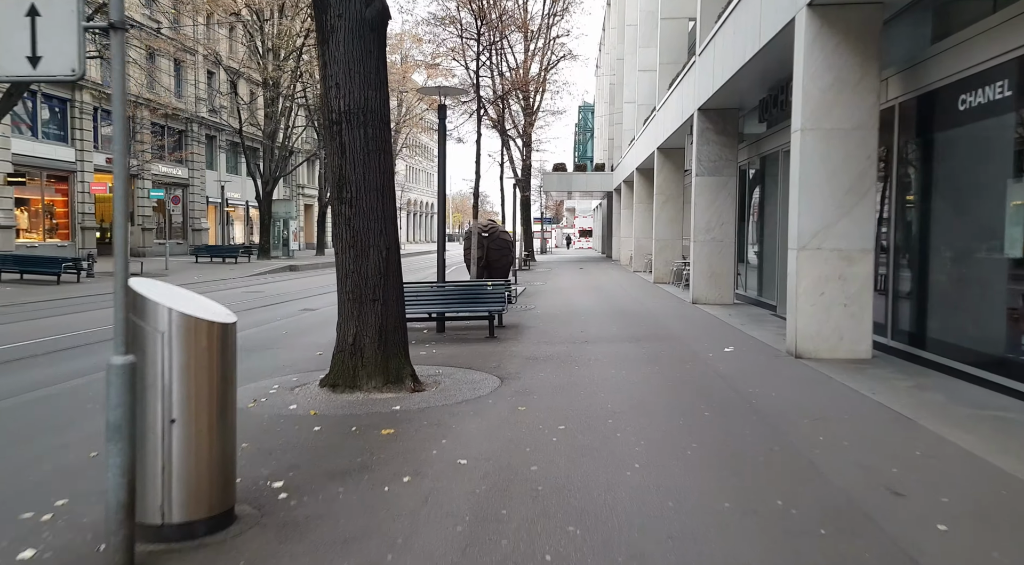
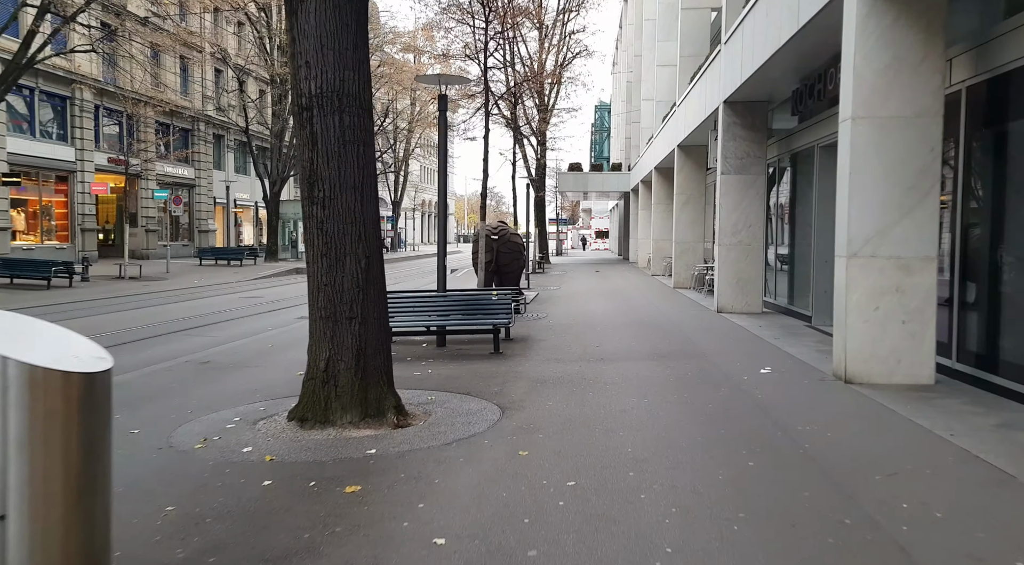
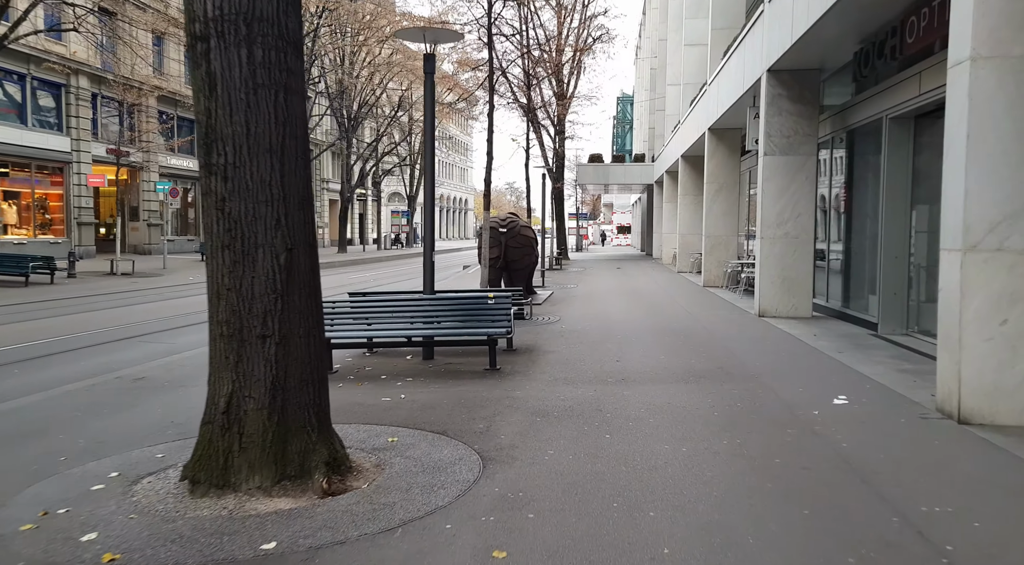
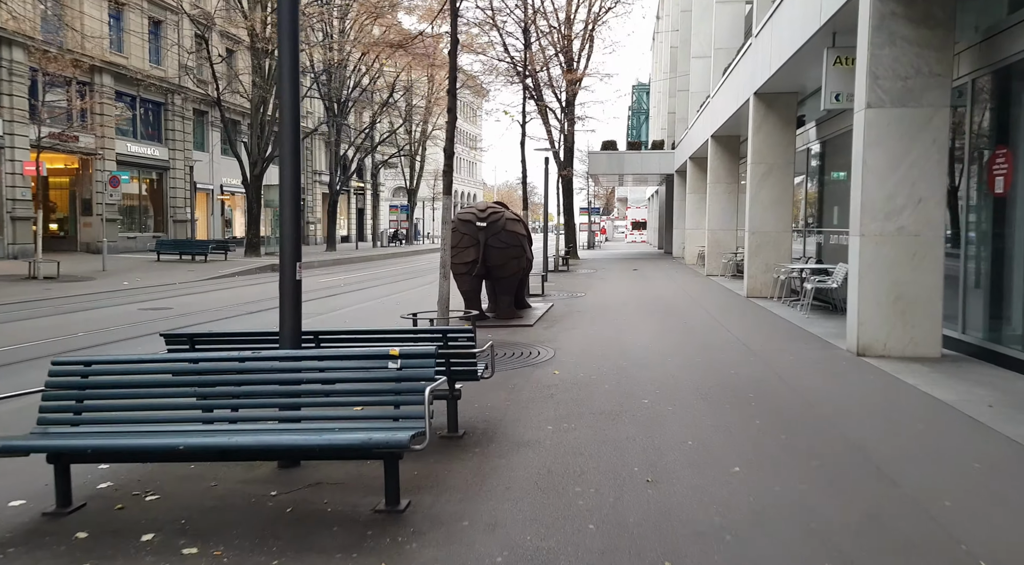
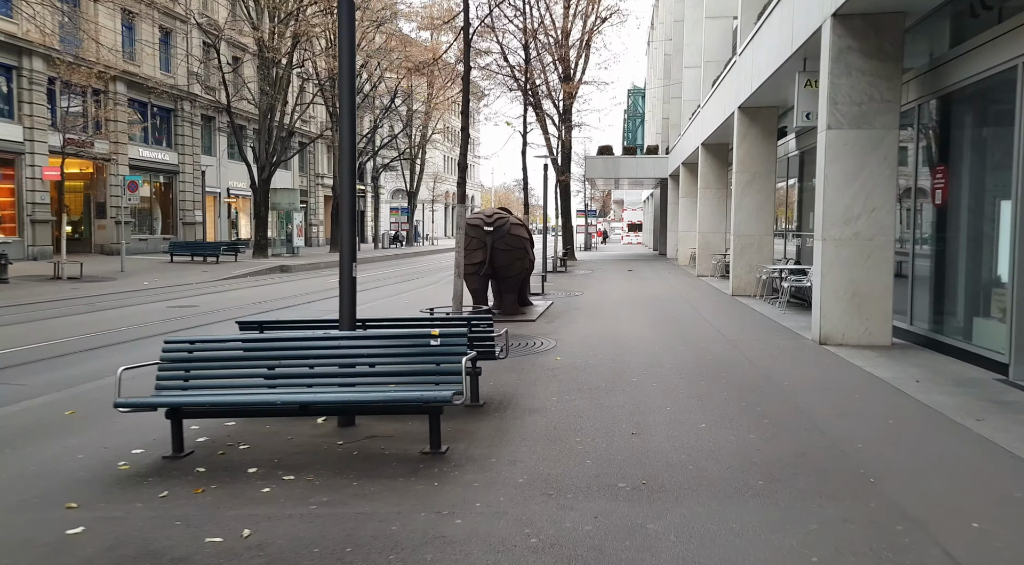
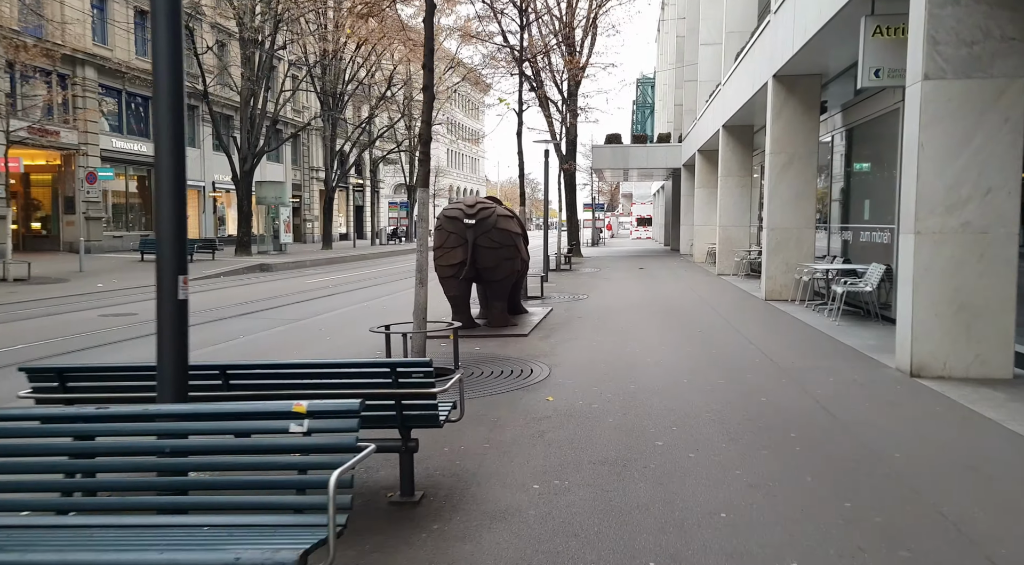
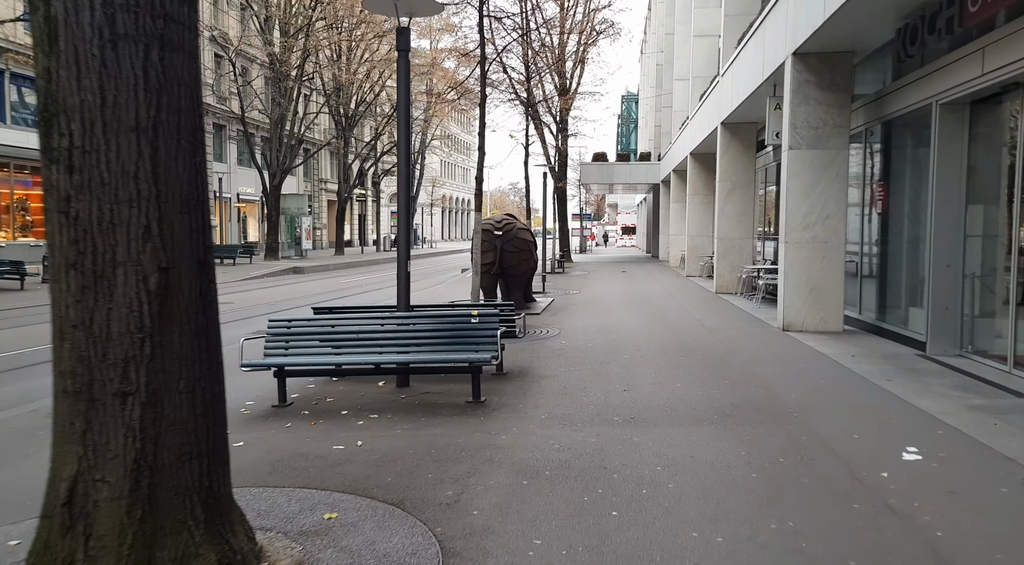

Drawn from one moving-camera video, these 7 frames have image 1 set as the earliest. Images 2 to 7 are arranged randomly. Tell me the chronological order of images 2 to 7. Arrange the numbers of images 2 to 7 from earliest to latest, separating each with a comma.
2, 3, 7, 5, 4, 6
